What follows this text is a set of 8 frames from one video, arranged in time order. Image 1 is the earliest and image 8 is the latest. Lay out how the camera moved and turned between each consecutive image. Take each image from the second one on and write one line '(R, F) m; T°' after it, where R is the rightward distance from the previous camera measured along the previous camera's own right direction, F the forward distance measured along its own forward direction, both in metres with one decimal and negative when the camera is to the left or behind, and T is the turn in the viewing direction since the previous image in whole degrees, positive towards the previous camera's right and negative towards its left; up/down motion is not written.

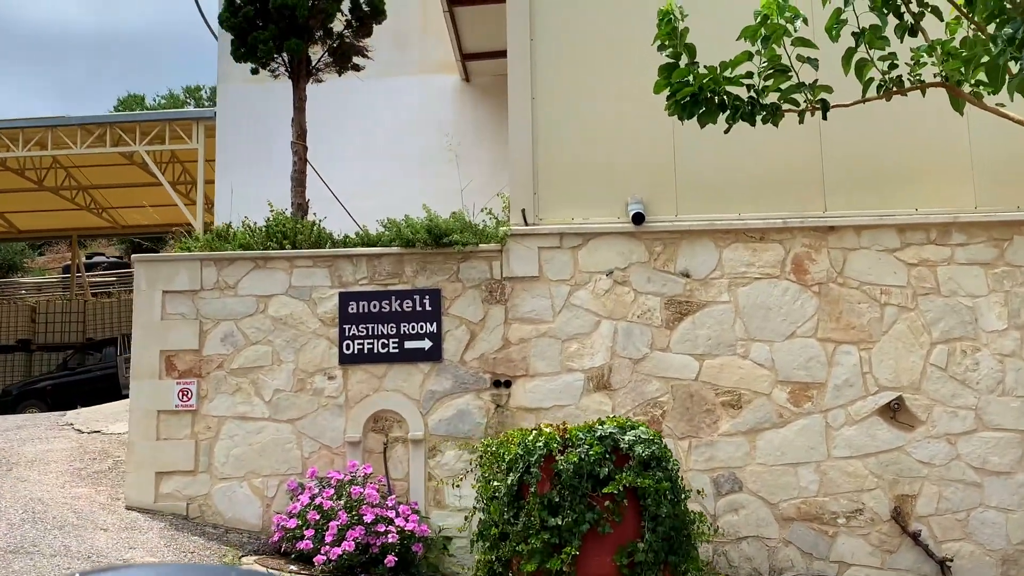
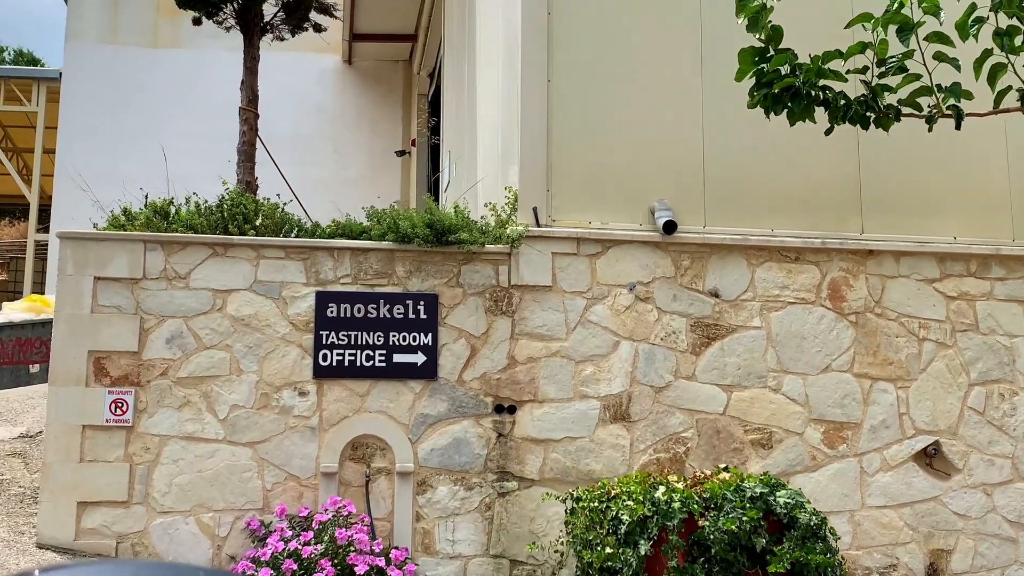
(-0.7, +0.8) m; +10°
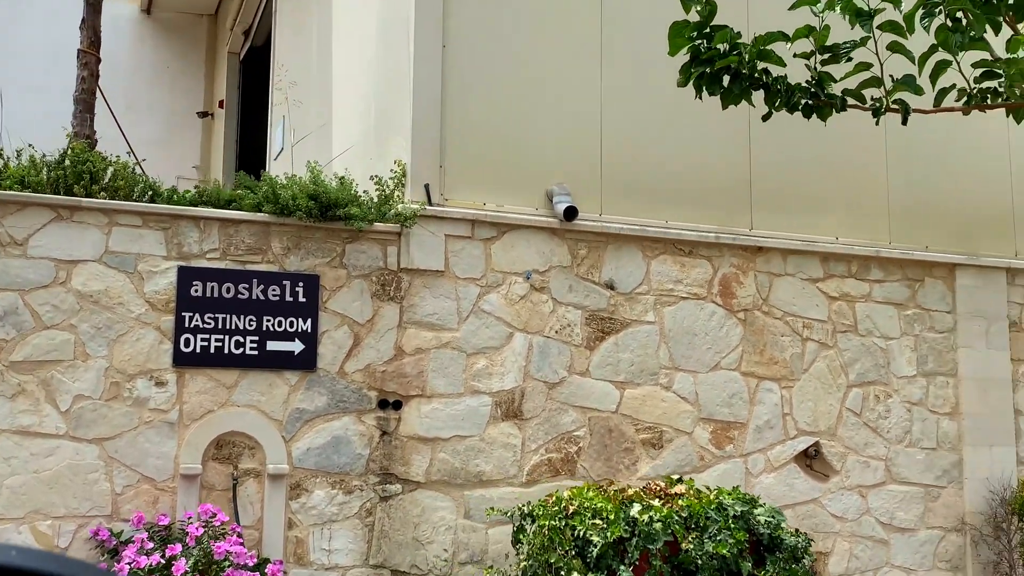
(-0.4, +0.4) m; +12°
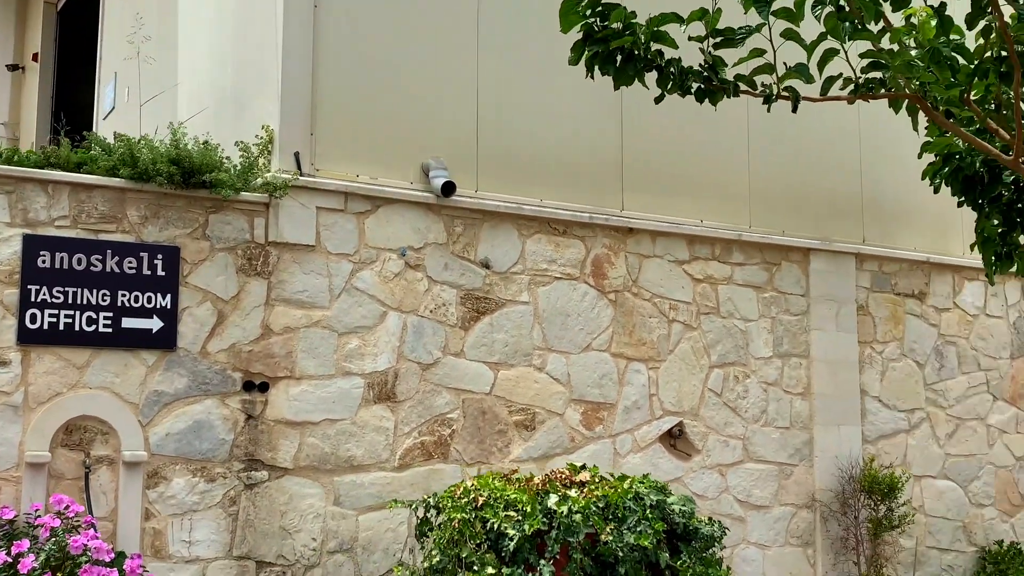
(-0.2, +0.1) m; +10°
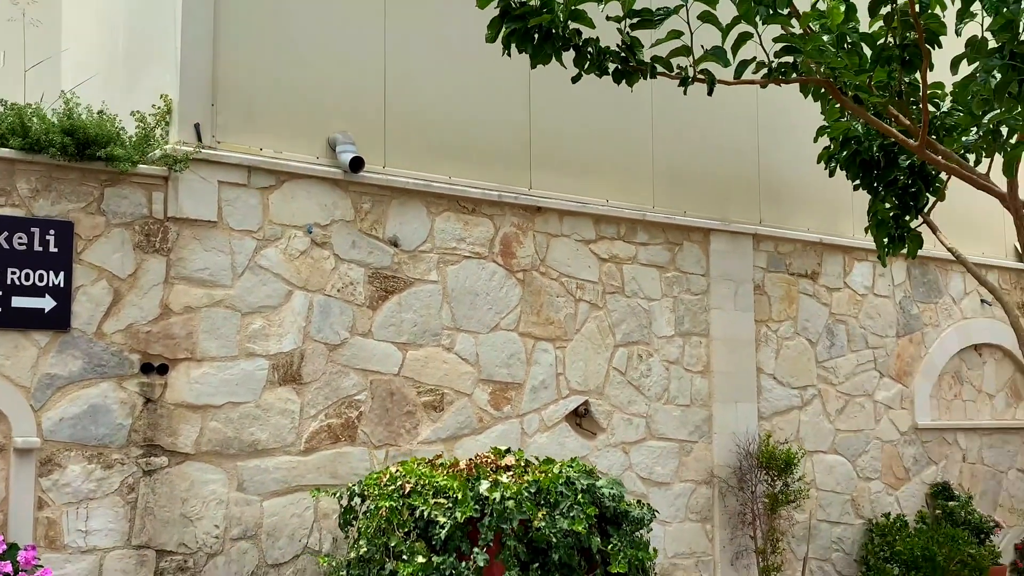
(-0.1, +0.1) m; +6°
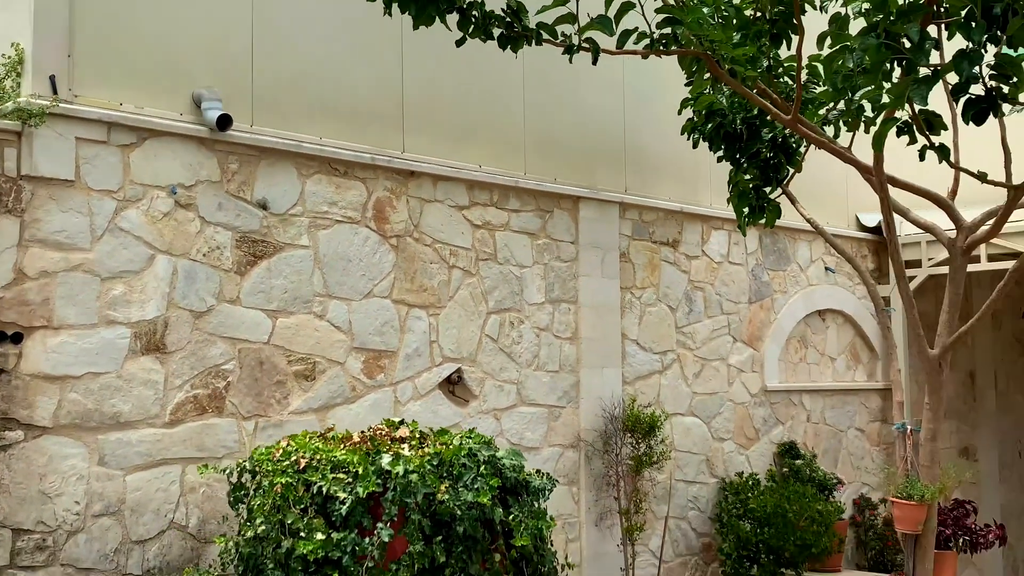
(-0.1, 0.0) m; +8°
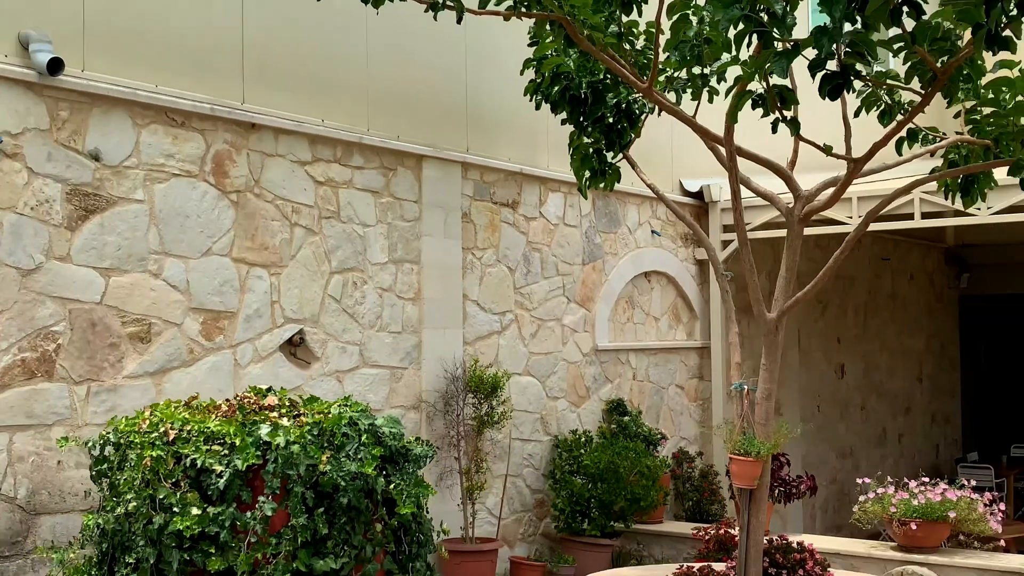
(-0.1, 0.0) m; +10°
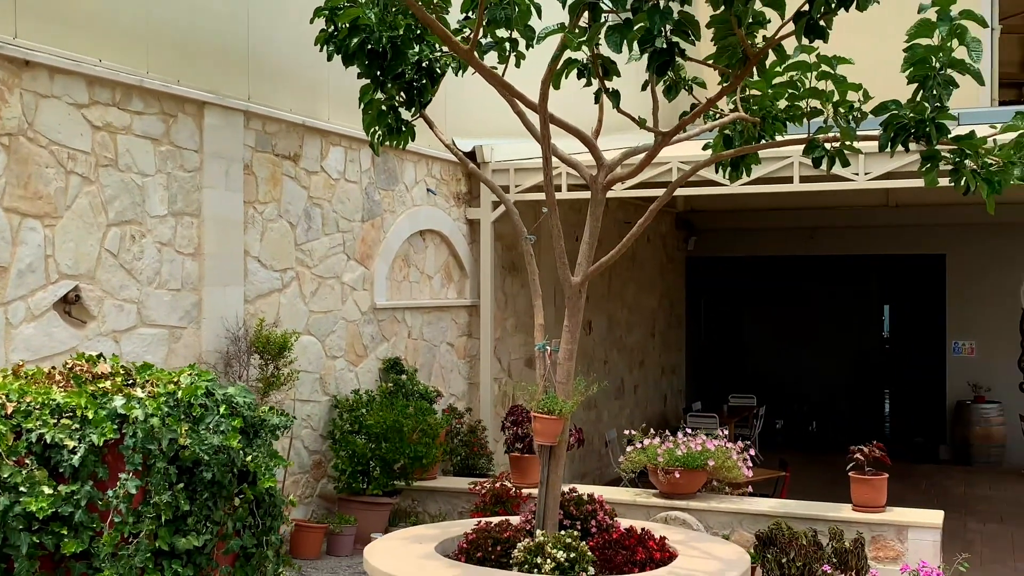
(-0.3, 0.0) m; +14°
